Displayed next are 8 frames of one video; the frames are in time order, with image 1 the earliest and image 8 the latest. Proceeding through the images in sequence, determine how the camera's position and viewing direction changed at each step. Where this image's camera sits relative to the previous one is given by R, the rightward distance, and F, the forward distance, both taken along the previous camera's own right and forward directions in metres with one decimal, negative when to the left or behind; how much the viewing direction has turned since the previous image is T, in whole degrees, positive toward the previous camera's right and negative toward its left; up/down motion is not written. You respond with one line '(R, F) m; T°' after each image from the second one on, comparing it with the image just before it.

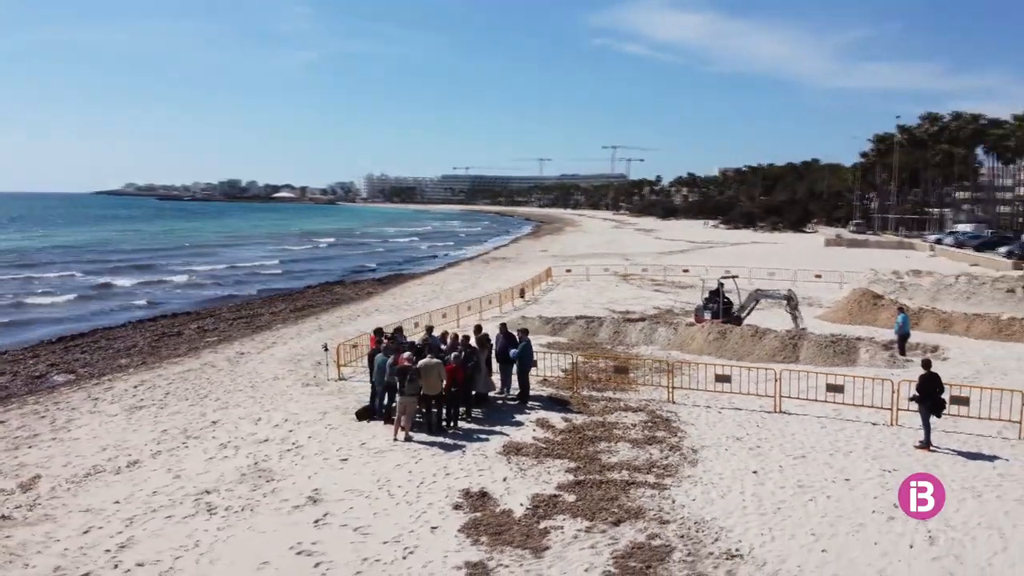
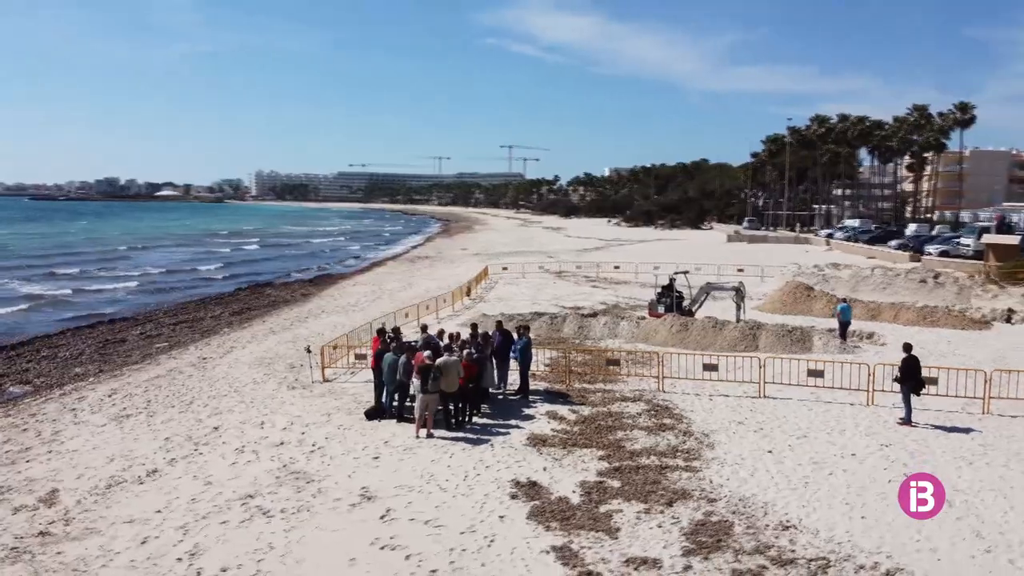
(-1.8, -0.3) m; +8°
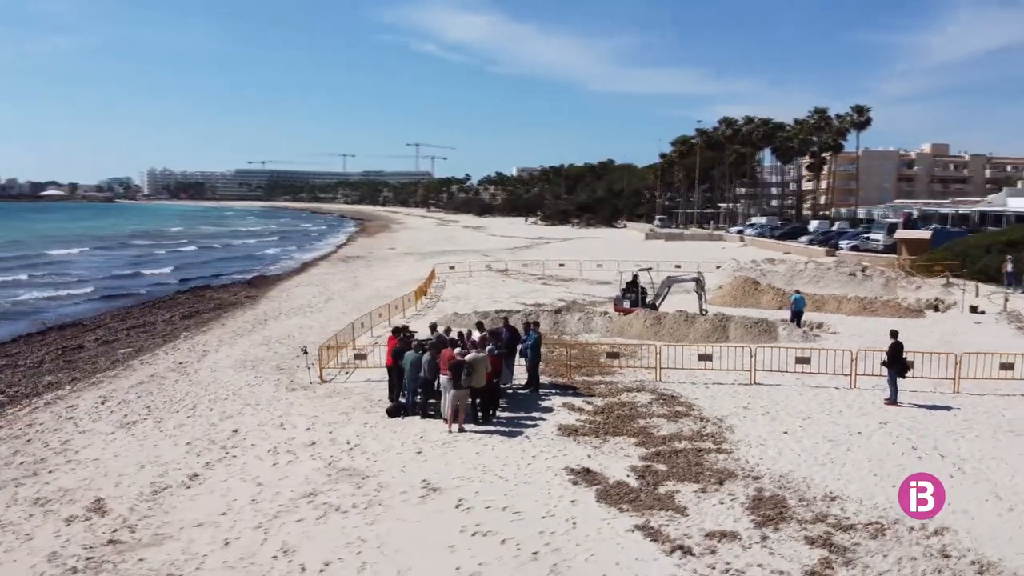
(-1.8, -0.4) m; +7°
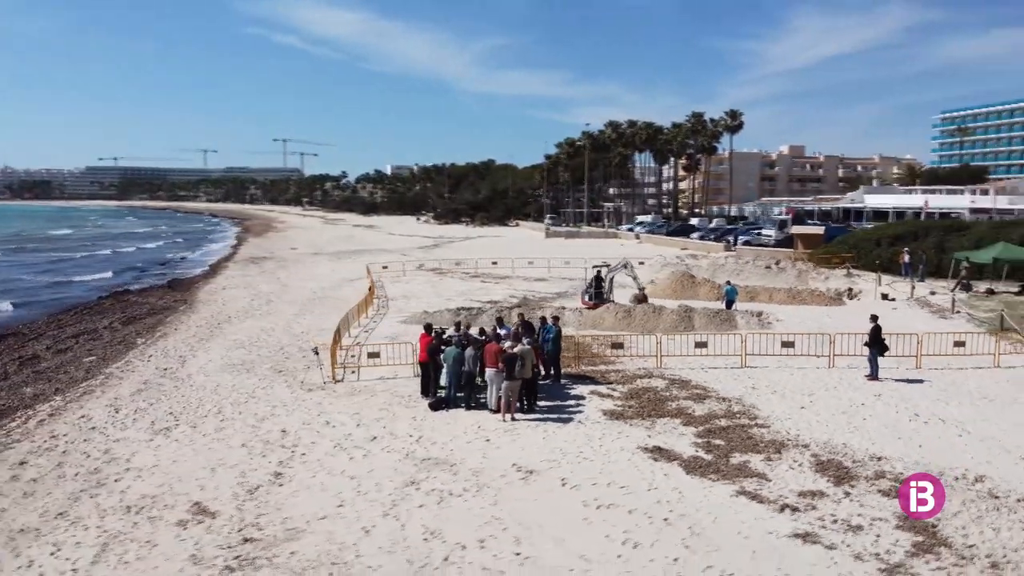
(-2.8, -0.6) m; +10°
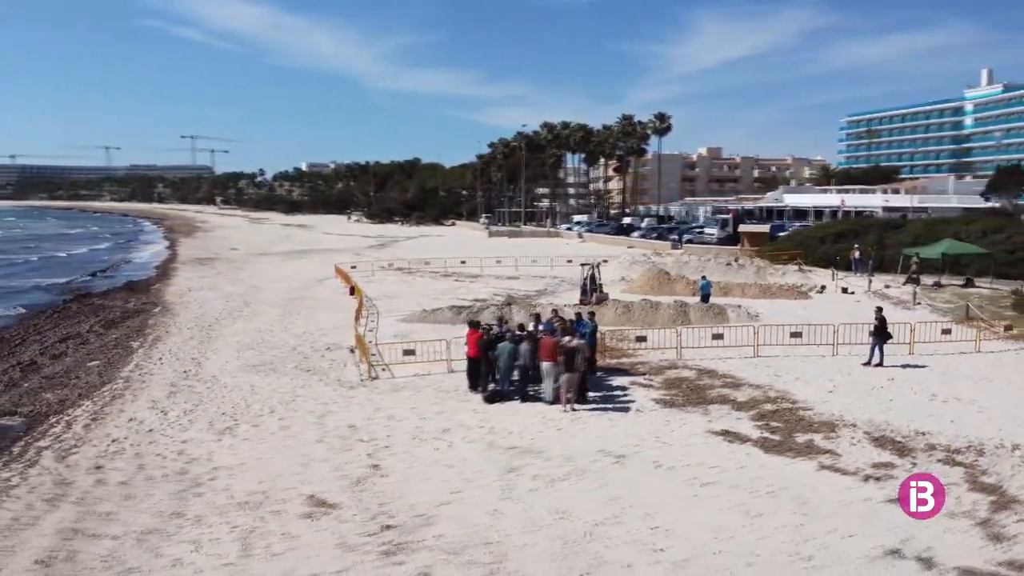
(-2.4, -0.5) m; +6°
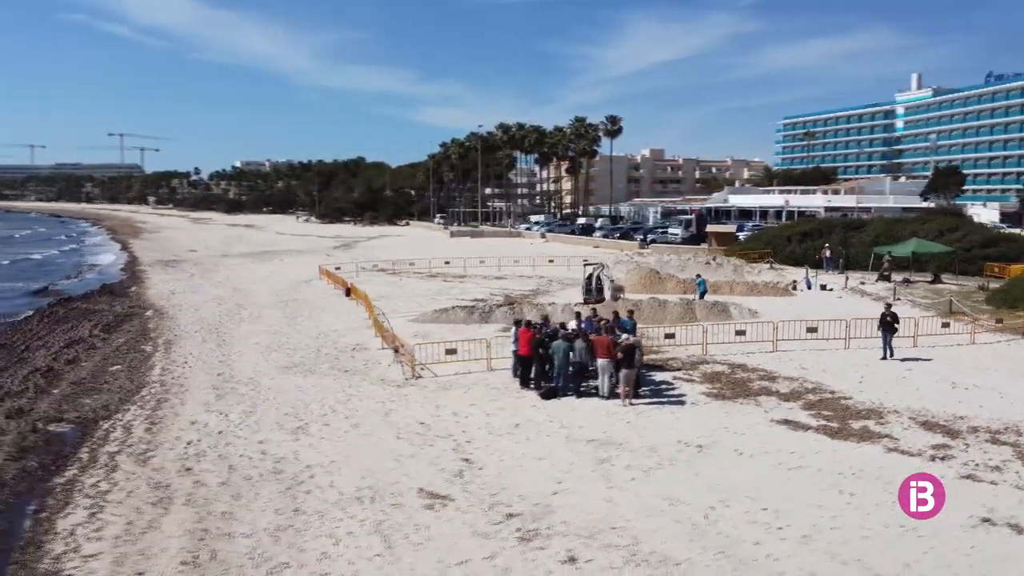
(-2.2, -0.5) m; +5°
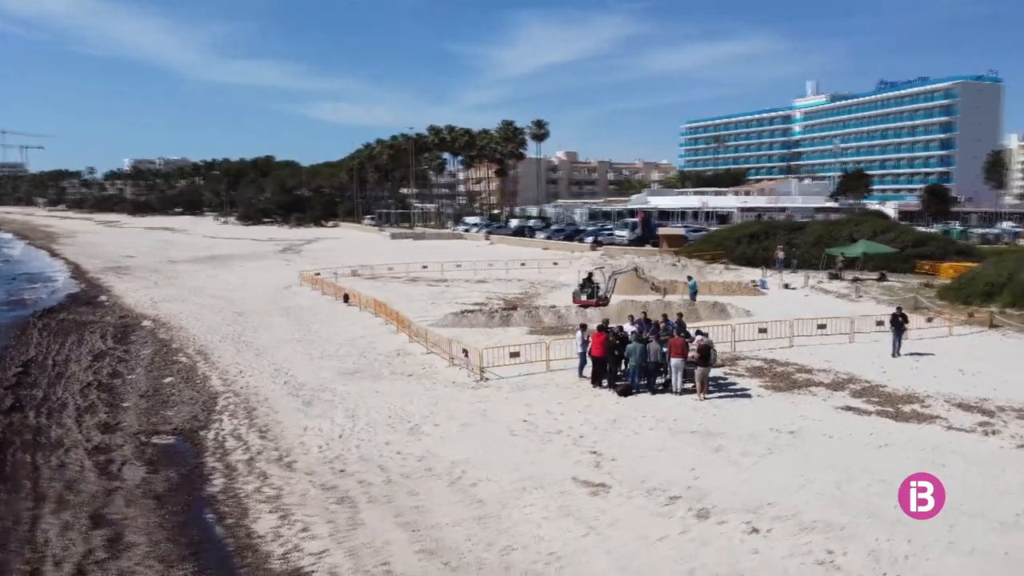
(-3.7, -1.1) m; +8°
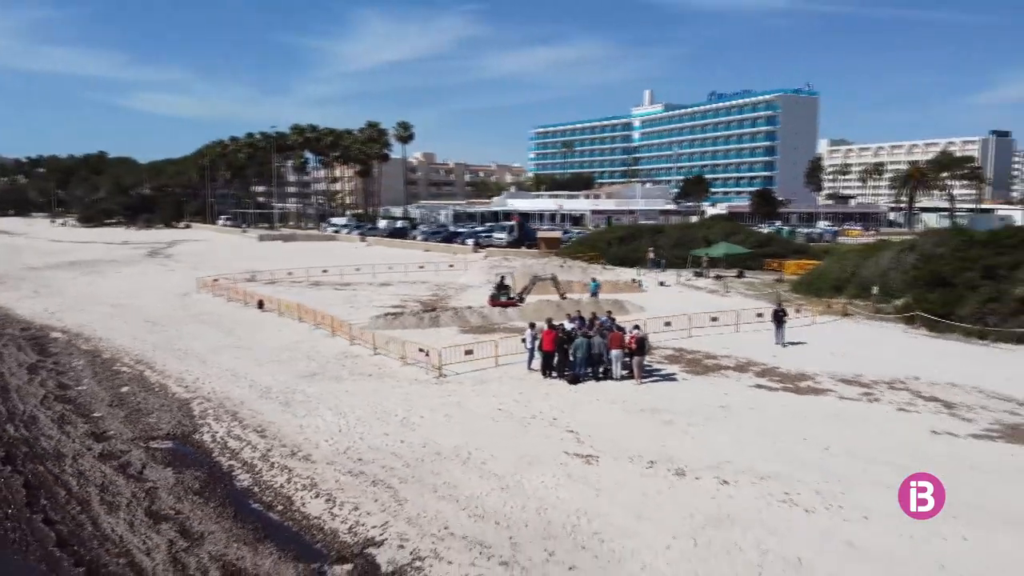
(-2.8, -1.9) m; +11°
